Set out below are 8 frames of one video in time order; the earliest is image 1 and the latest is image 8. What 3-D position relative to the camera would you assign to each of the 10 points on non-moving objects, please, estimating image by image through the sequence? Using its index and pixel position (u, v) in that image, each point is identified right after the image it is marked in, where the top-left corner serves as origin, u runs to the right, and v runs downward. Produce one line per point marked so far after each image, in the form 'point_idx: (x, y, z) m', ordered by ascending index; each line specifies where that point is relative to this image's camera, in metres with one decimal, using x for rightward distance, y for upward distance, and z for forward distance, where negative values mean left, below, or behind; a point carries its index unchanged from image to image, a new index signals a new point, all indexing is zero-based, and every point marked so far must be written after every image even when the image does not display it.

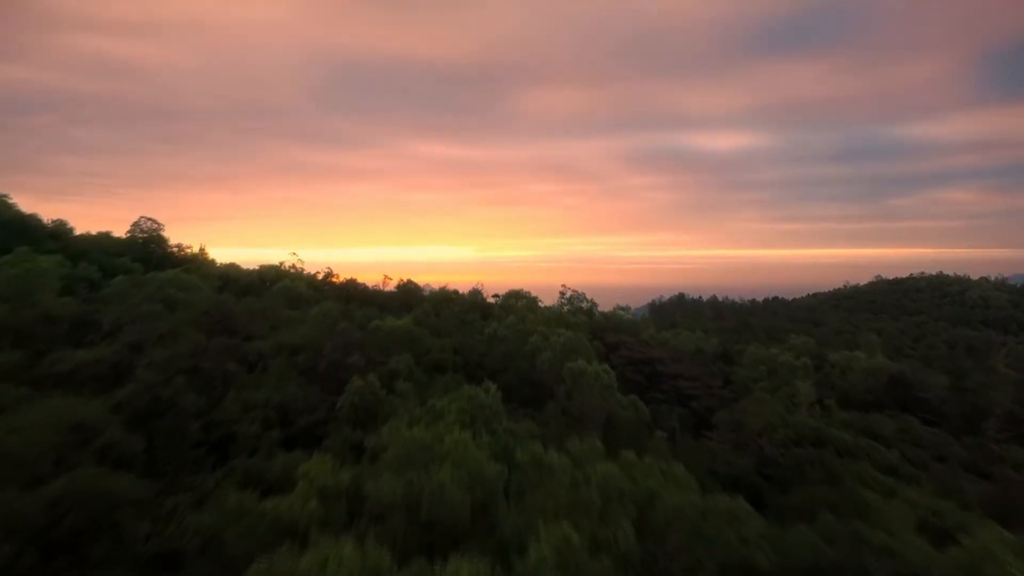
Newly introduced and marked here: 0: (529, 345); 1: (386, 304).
0: (+0.2, -0.7, +9.1) m
1: (-1.8, -0.2, +11.2) m
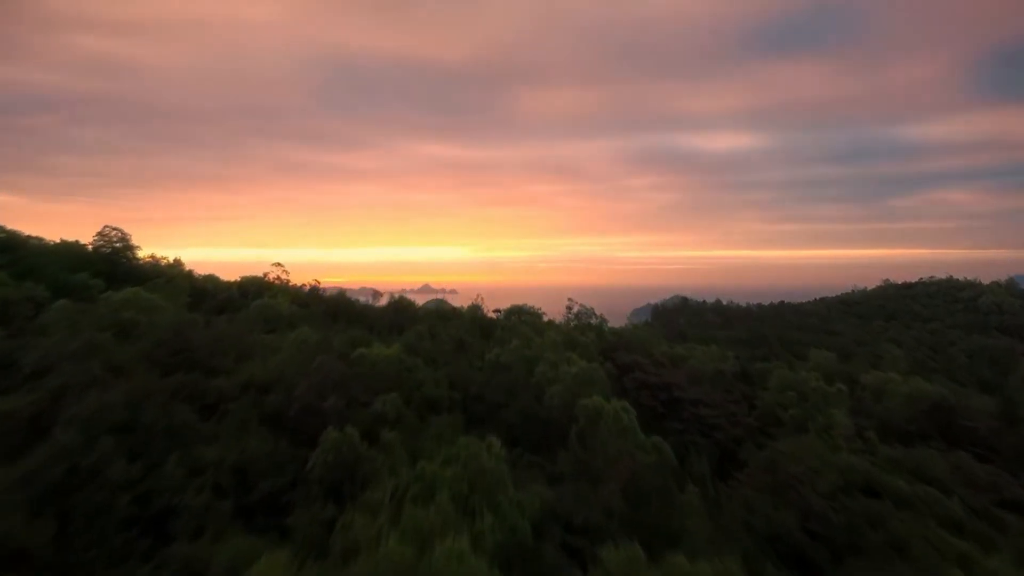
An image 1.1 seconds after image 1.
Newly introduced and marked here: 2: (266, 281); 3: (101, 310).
0: (+0.2, -0.9, +8.0) m
1: (-1.8, -0.4, +10.1) m
2: (-4.3, +0.1, +13.6) m
3: (-4.1, -0.2, +7.6) m
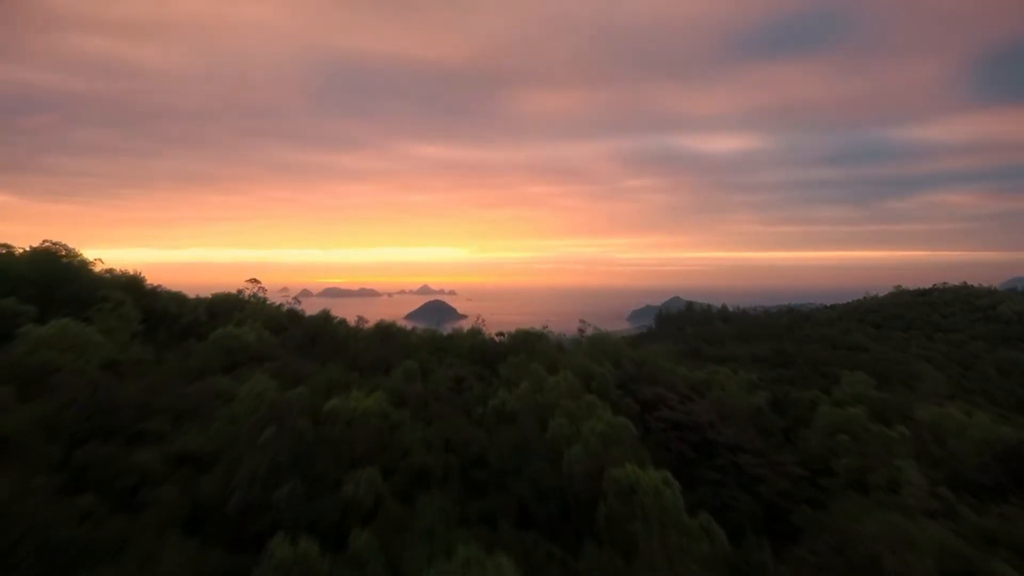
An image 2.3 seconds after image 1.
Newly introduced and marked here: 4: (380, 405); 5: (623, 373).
0: (+0.3, -1.2, +6.5) m
1: (-1.7, -0.7, +8.6) m
2: (-4.2, -0.2, +12.1) m
3: (-4.0, -0.5, +6.1) m
4: (-1.1, -1.0, +6.4) m
5: (+1.6, -1.2, +10.8) m
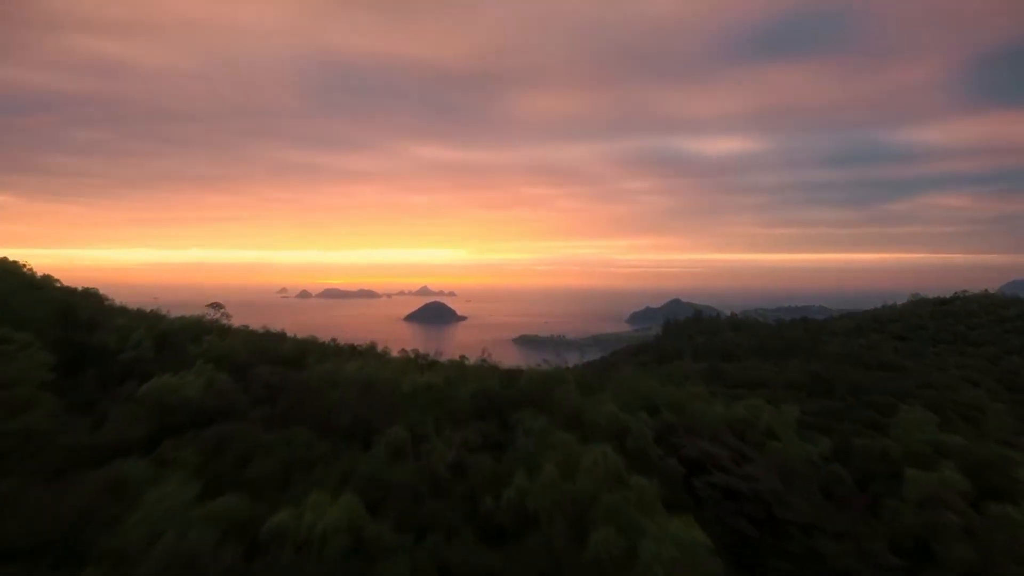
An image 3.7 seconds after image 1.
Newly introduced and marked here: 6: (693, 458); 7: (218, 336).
0: (+0.5, -1.6, +4.6) m
1: (-1.6, -1.1, +6.7) m
2: (-4.1, -0.6, +10.2) m
3: (-3.8, -0.8, +4.2) m
4: (-0.9, -1.3, +4.4) m
5: (+1.7, -1.6, +8.9) m
6: (+1.9, -1.8, +8.1) m
7: (-3.8, -0.6, +9.8) m
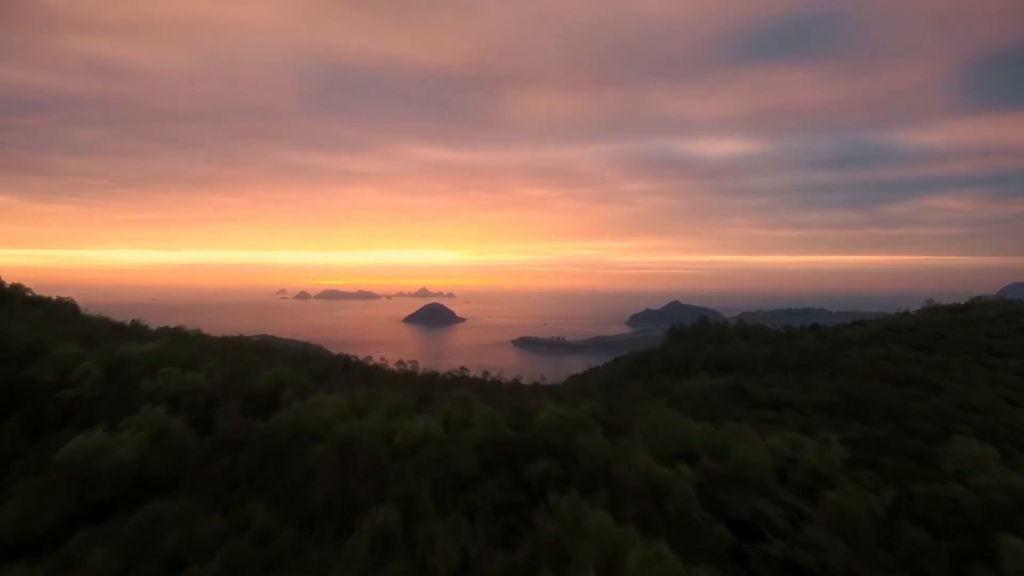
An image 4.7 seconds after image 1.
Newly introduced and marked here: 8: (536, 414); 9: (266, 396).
0: (+0.6, -1.8, +3.2) m
1: (-1.4, -1.3, +5.3) m
2: (-3.9, -0.8, +8.8) m
3: (-3.7, -1.1, +2.8) m
4: (-0.8, -1.5, +3.1) m
5: (+1.8, -1.8, +7.5) m
6: (+2.1, -2.1, +6.8) m
7: (-3.6, -0.8, +8.4) m
8: (+0.3, -1.4, +8.3) m
9: (-2.6, -1.1, +8.1) m
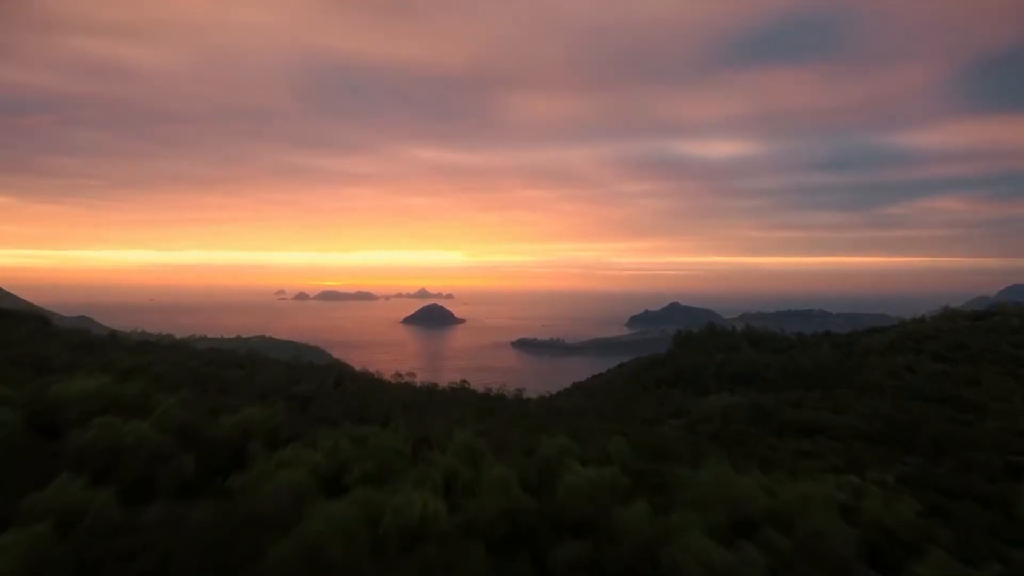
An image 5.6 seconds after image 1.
0: (+0.8, -2.0, +1.7) m
1: (-1.3, -1.6, +3.8) m
2: (-3.8, -1.1, +7.3) m
3: (-3.6, -1.3, +1.3) m
4: (-0.7, -1.8, +1.6) m
5: (+2.0, -2.1, +6.1) m
6: (+2.2, -2.3, +5.3) m
7: (-3.5, -1.1, +6.9) m
8: (+0.4, -1.6, +6.8) m
9: (-2.4, -1.3, +6.6) m
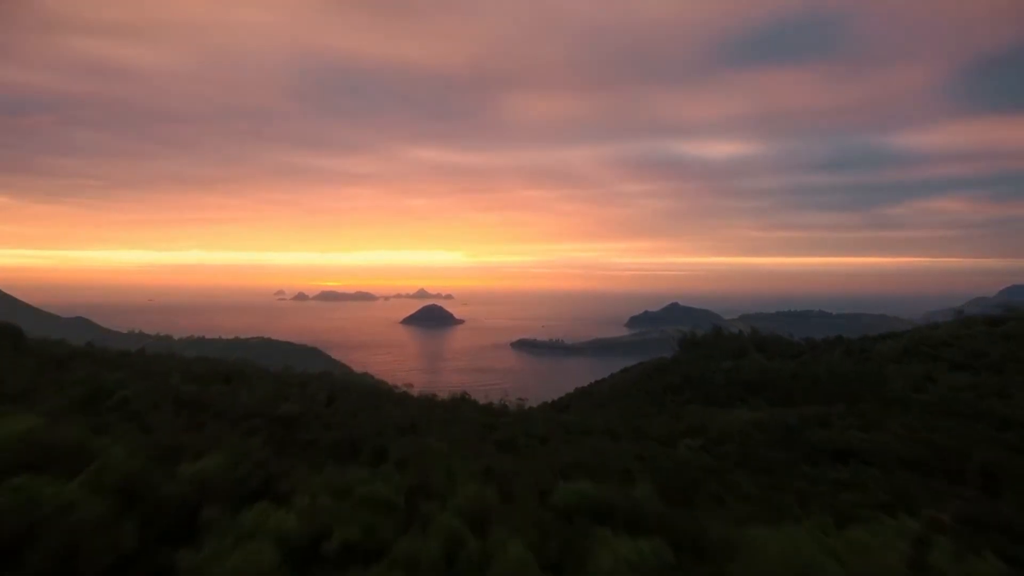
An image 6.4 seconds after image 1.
0: (+0.9, -2.2, +0.5) m
1: (-1.2, -1.8, +2.6) m
2: (-3.7, -1.3, +6.1) m
3: (-3.4, -1.5, +0.1) m
4: (-0.6, -2.0, +0.4) m
5: (+2.1, -2.2, +4.8) m
6: (+2.3, -2.5, +4.1) m
7: (-3.4, -1.3, +5.7) m
8: (+0.6, -1.8, +5.5) m
9: (-2.3, -1.5, +5.4) m
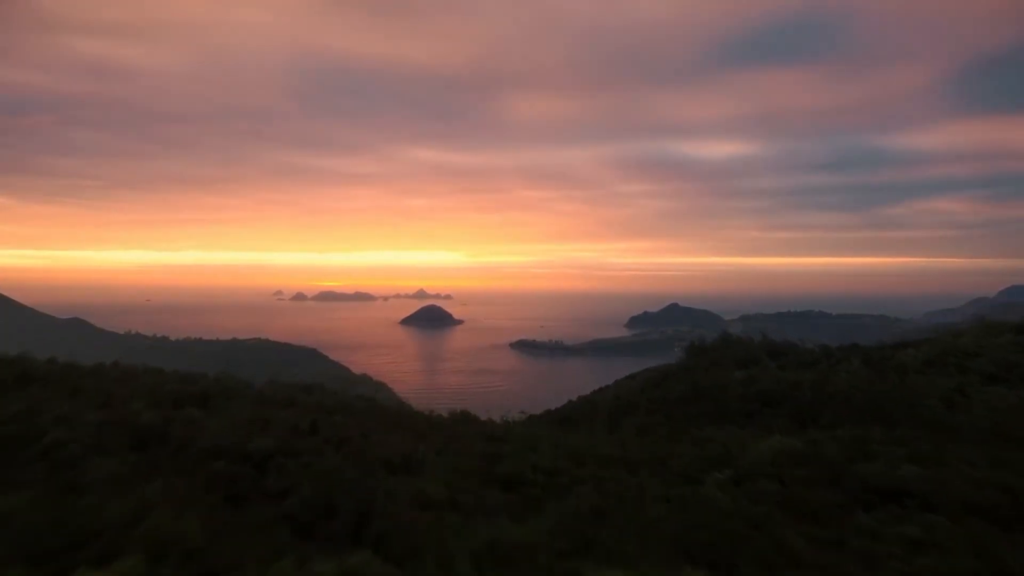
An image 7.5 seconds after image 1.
0: (+1.0, -2.5, -1.3) m
1: (-1.1, -2.0, +0.8) m
2: (-3.6, -1.5, +4.3) m
3: (-3.3, -1.8, -1.6) m
4: (-0.4, -2.2, -1.4) m
5: (+2.2, -2.5, +3.1) m
6: (+2.4, -2.8, +2.3) m
7: (-3.3, -1.5, +4.0) m
8: (+0.7, -2.1, +3.8) m
9: (-2.2, -1.8, +3.6) m
